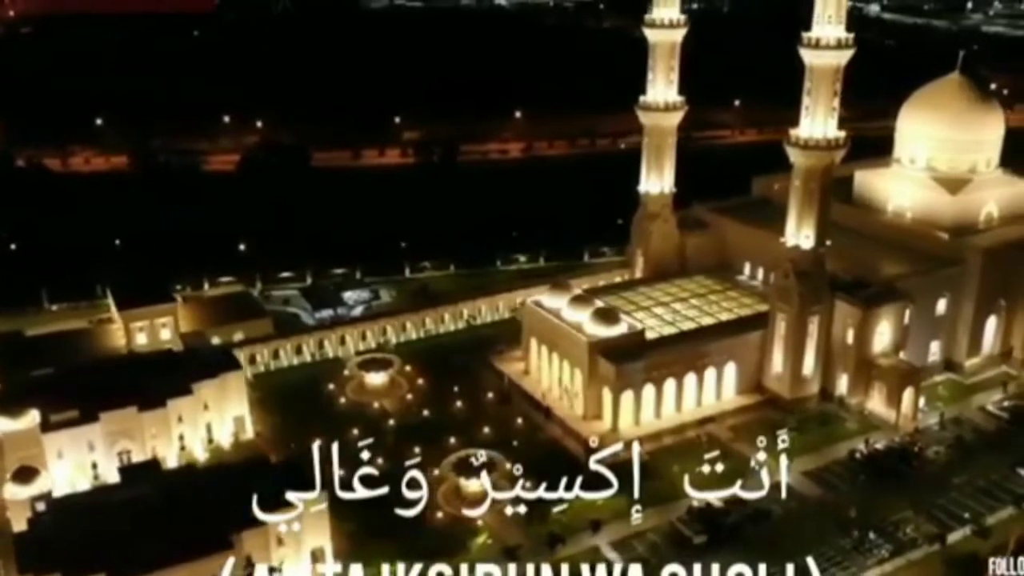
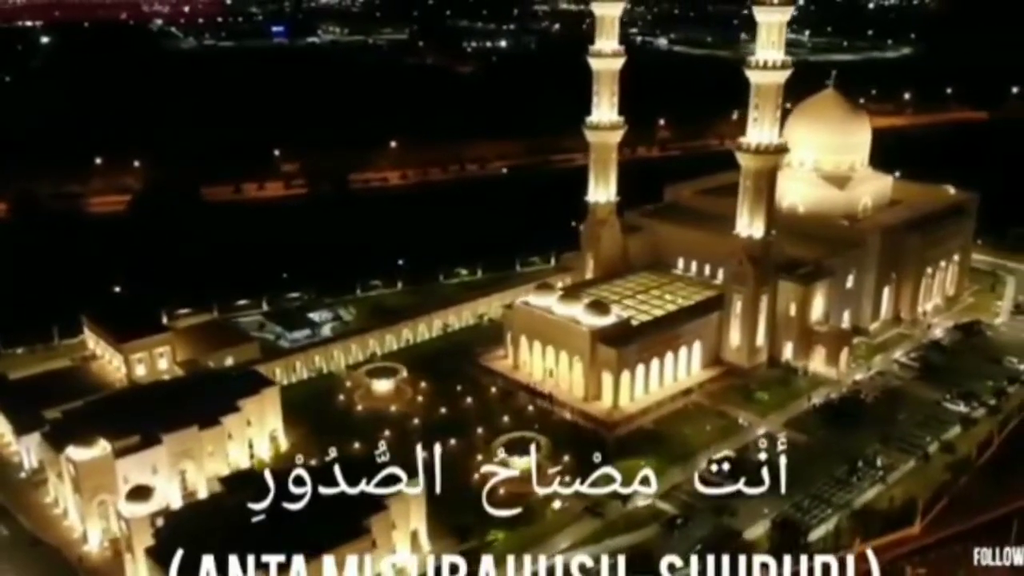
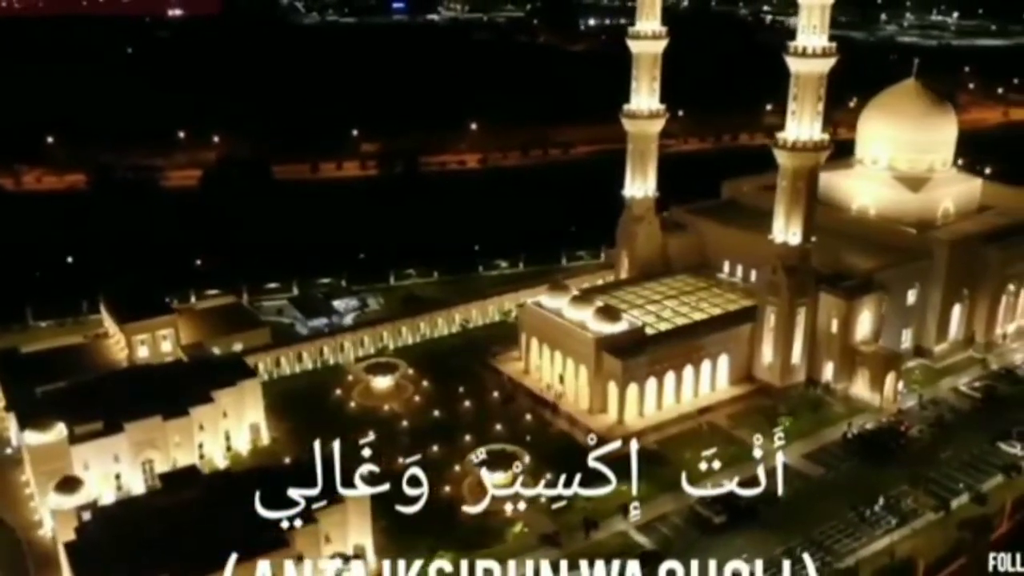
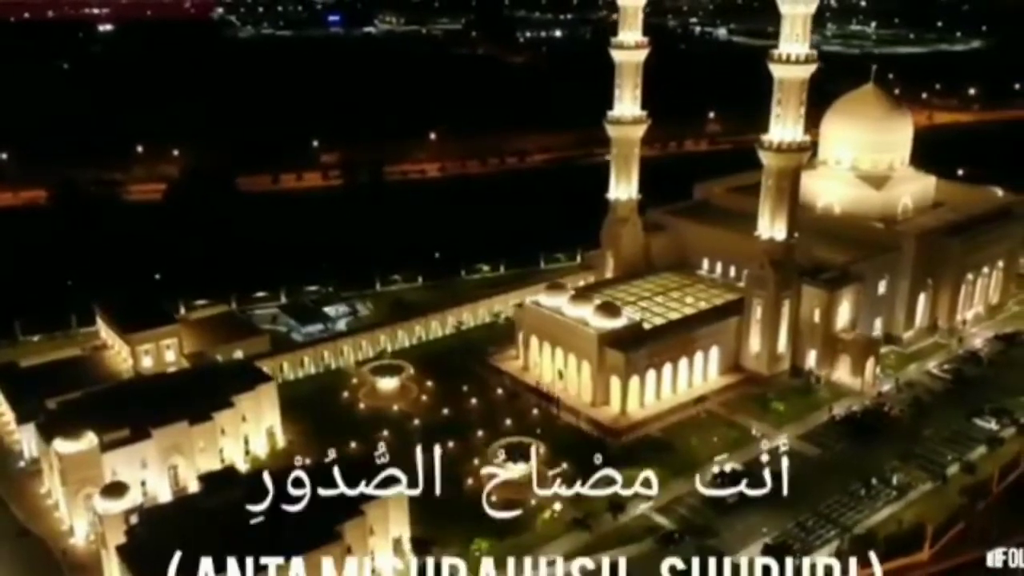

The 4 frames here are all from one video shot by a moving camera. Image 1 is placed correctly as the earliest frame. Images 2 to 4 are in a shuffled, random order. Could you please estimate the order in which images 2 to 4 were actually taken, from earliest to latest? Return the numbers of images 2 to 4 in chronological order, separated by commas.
3, 4, 2
